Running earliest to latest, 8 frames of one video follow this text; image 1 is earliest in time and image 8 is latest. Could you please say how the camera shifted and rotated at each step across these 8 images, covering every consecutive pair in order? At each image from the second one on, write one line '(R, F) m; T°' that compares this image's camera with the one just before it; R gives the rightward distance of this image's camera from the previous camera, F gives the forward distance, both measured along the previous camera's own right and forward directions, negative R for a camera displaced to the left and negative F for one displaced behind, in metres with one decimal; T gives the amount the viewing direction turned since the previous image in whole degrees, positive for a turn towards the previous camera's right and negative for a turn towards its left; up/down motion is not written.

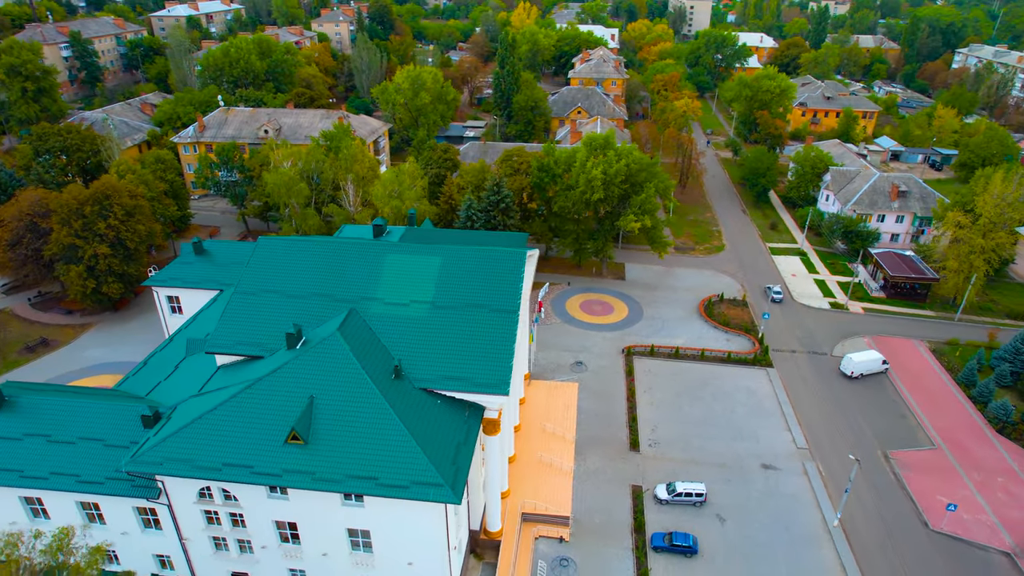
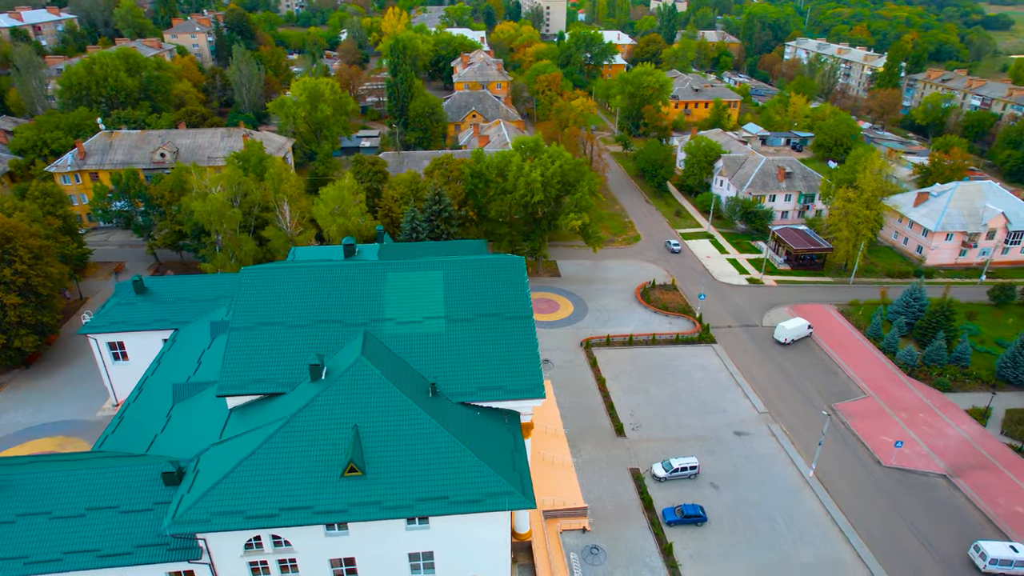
(-5.0, -0.1) m; +11°
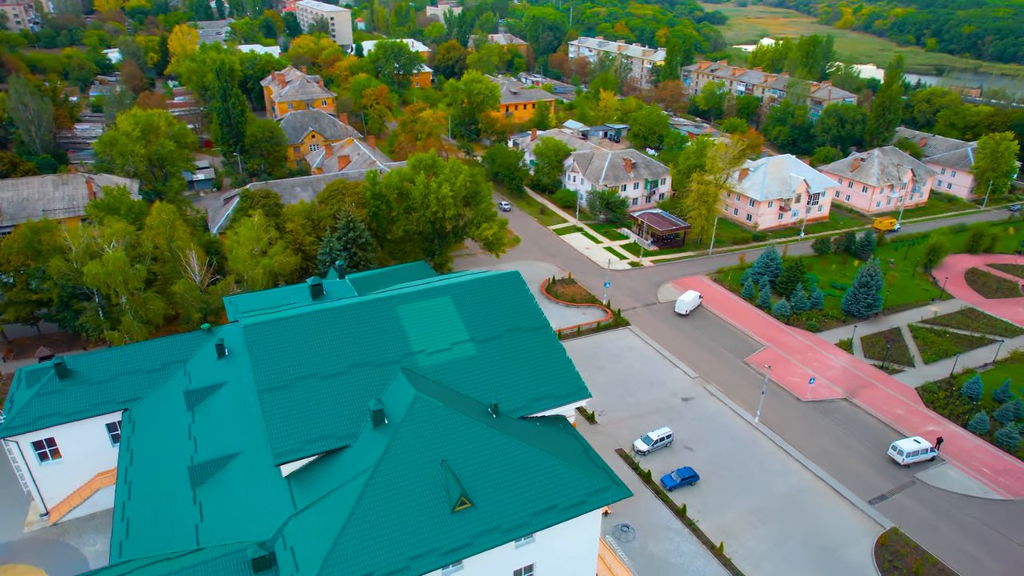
(-7.9, +0.2) m; +17°
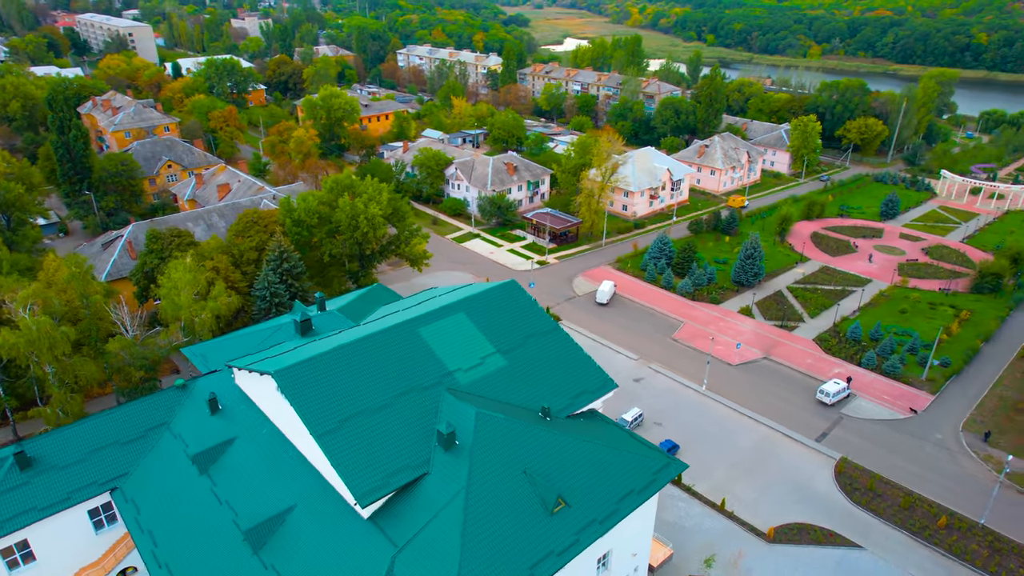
(-6.9, 0.0) m; +15°
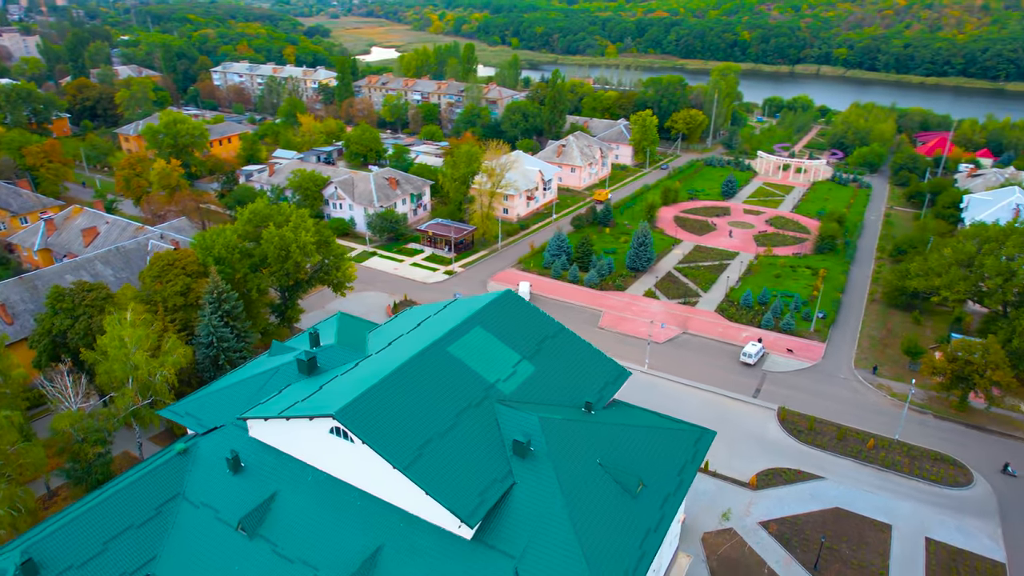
(-7.2, 0.0) m; +15°
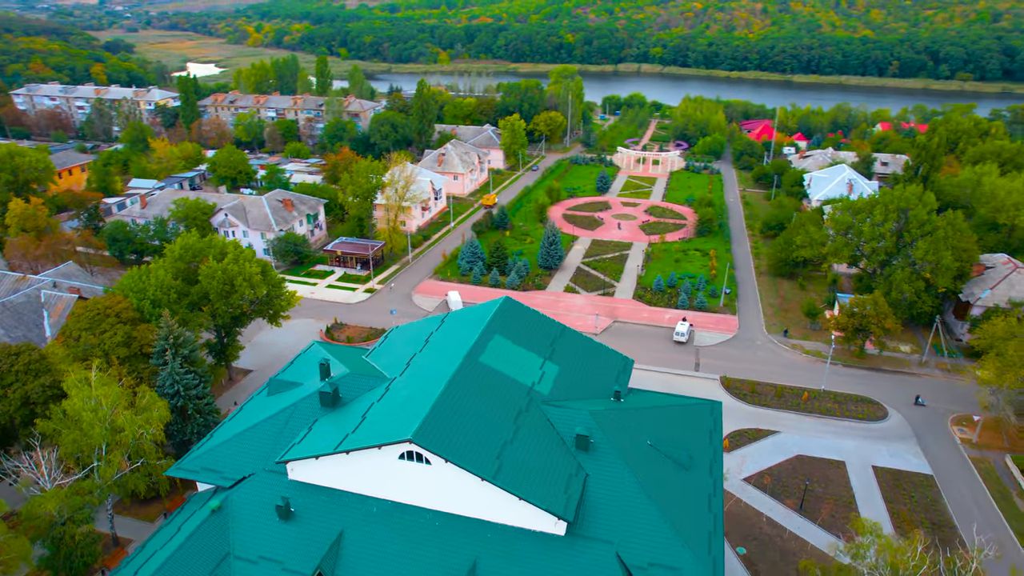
(-6.7, -0.1) m; +13°
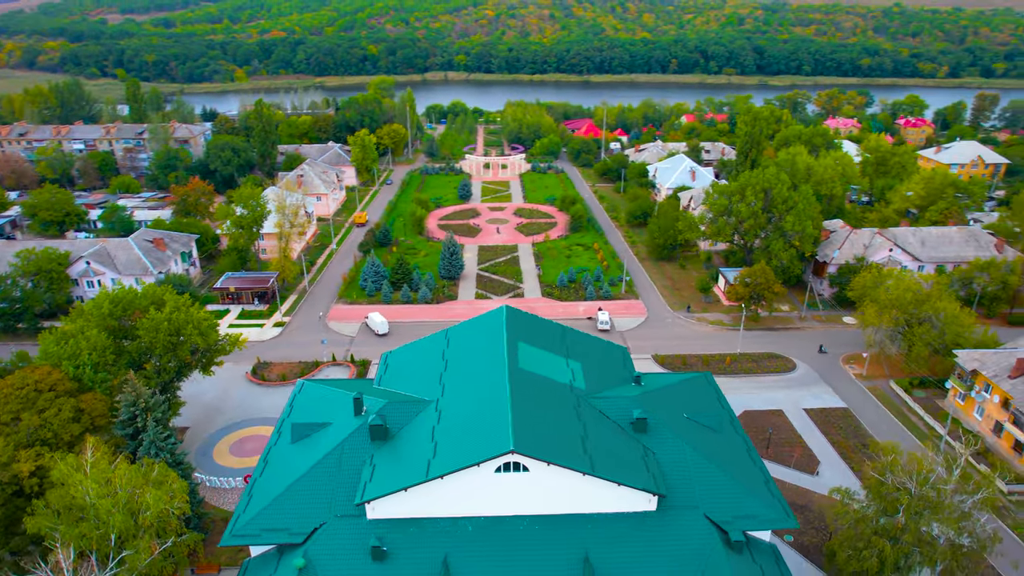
(-8.1, +0.1) m; +16°
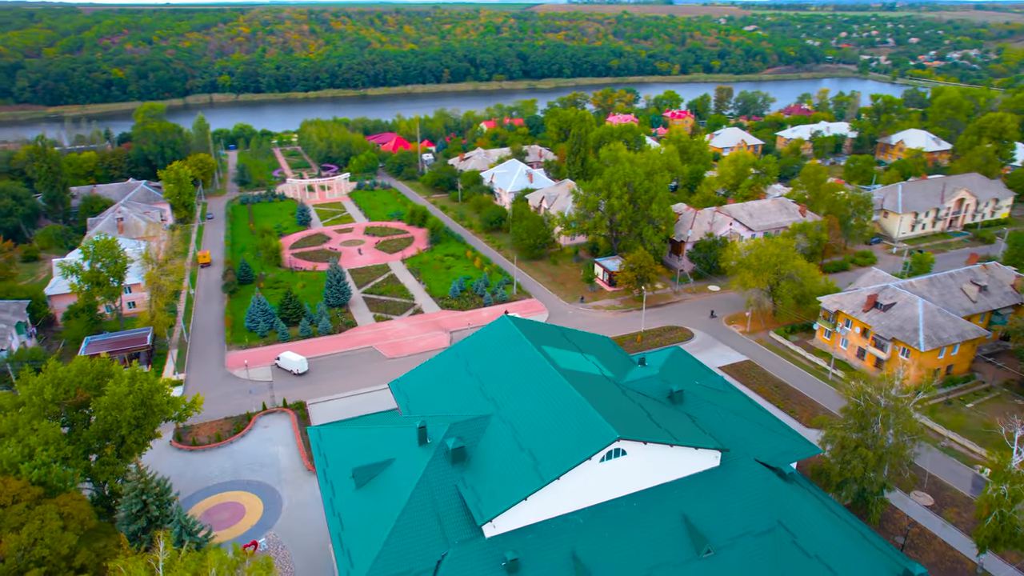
(-9.8, +0.3) m; +18°
